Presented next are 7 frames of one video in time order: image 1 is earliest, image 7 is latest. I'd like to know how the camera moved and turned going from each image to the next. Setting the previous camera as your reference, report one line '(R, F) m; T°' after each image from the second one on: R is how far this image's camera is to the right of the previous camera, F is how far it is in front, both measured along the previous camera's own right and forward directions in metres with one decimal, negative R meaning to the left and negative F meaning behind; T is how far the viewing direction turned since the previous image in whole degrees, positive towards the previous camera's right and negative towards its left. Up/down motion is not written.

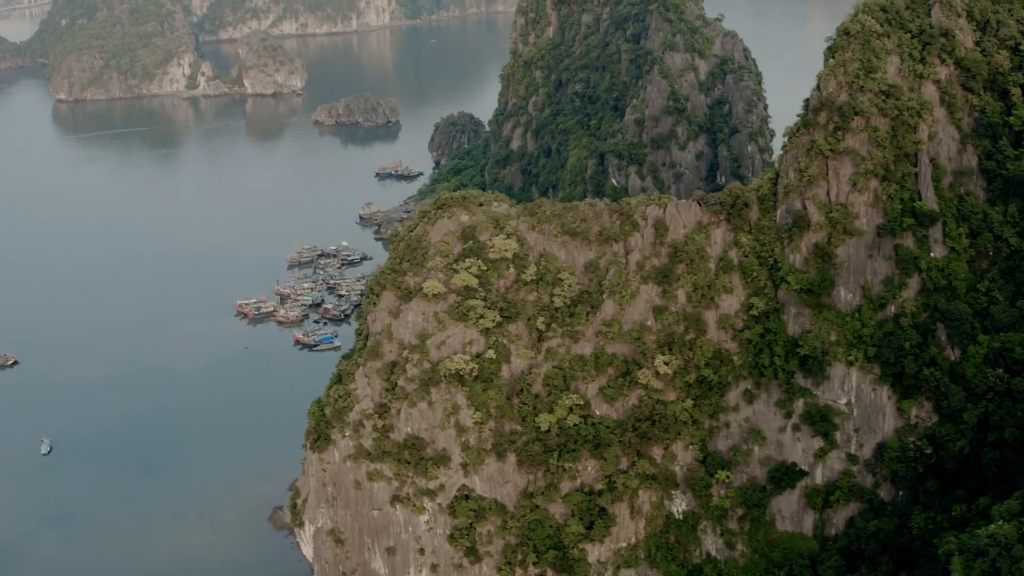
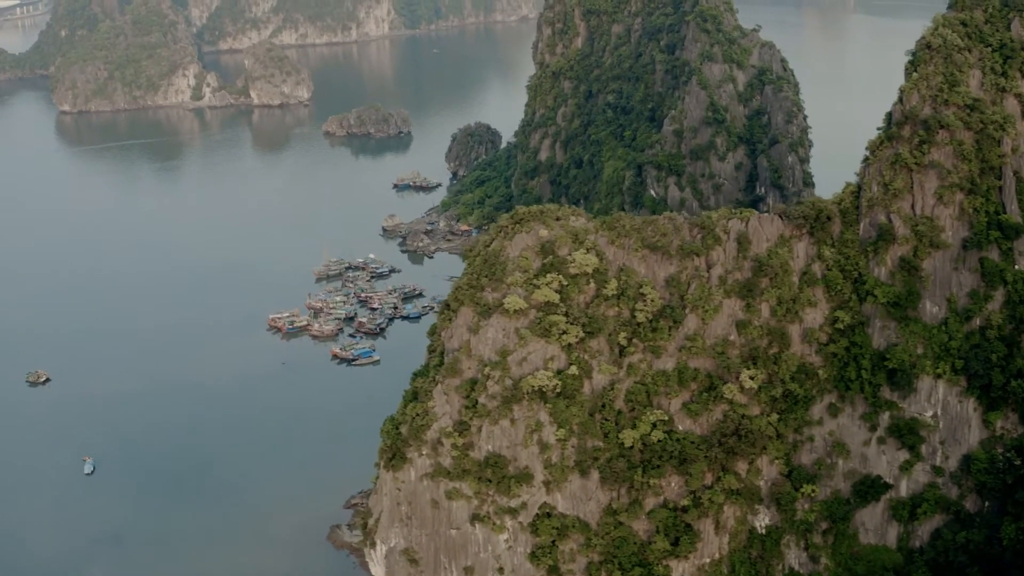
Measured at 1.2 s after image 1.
(-2.9, +0.3) m; +2°
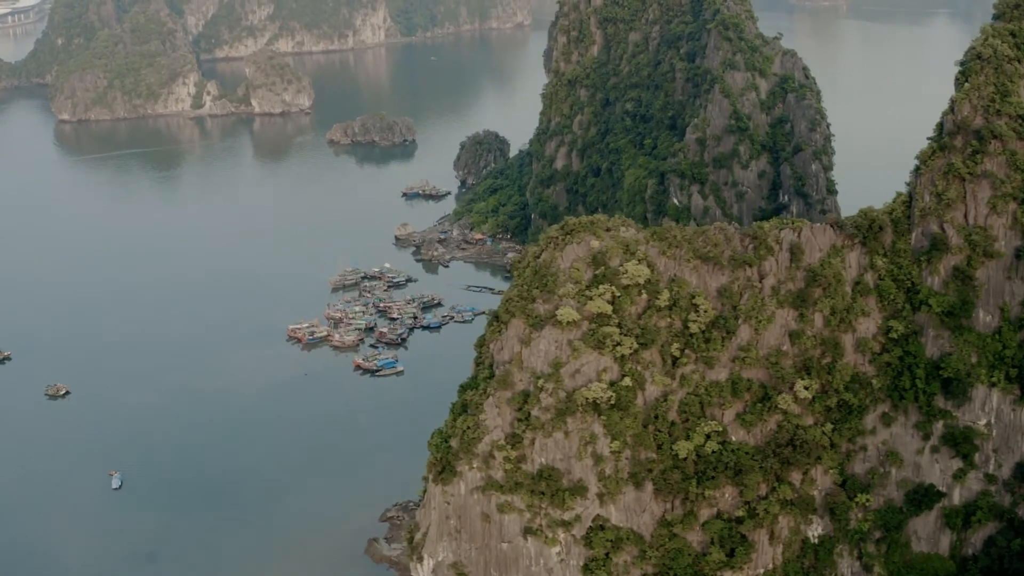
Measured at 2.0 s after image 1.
(-2.0, +0.2) m; +1°
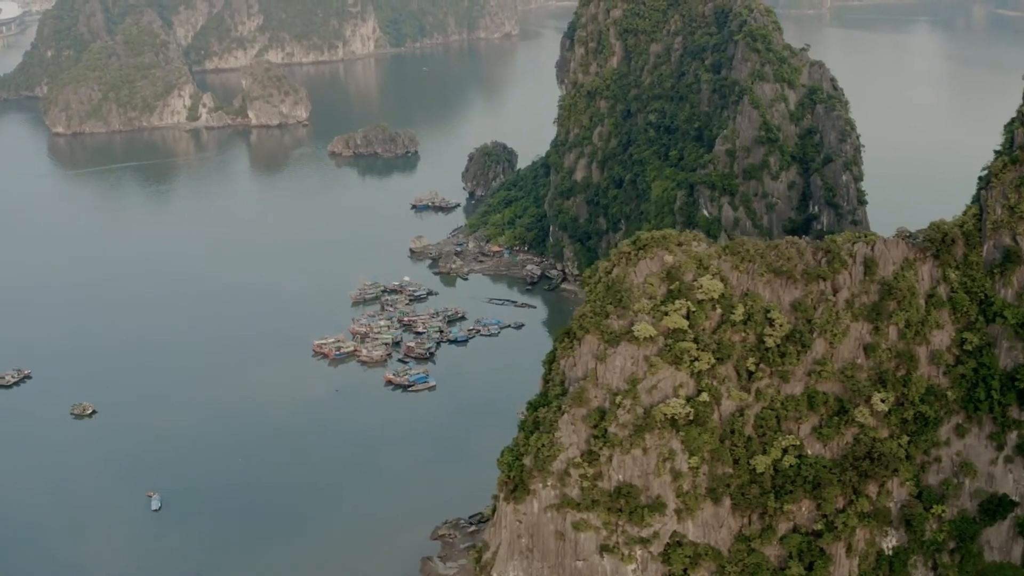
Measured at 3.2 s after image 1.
(-3.0, +0.2) m; +2°
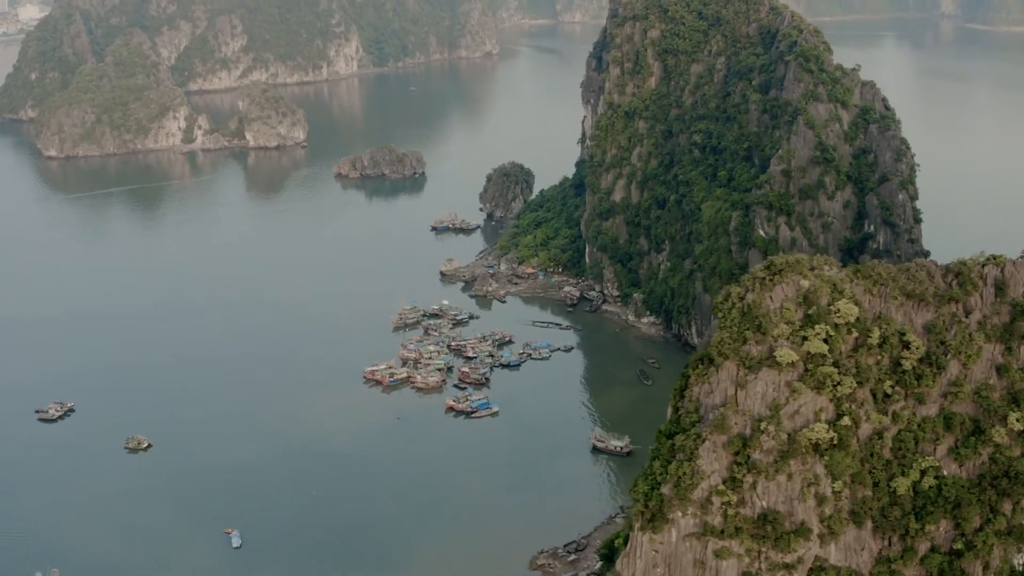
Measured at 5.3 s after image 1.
(-5.4, +0.5) m; +4°
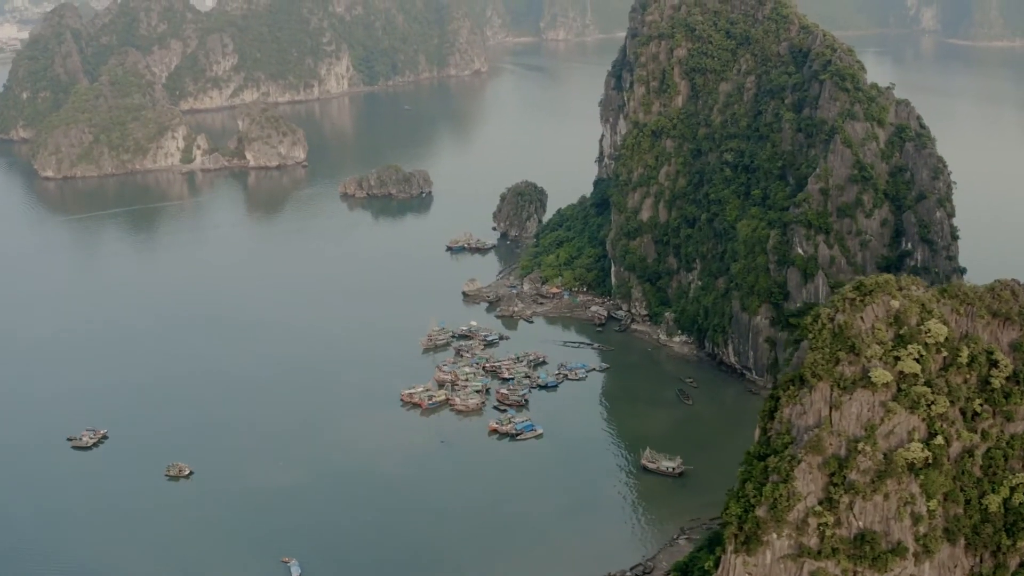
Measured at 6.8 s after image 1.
(-3.6, +0.4) m; +3°
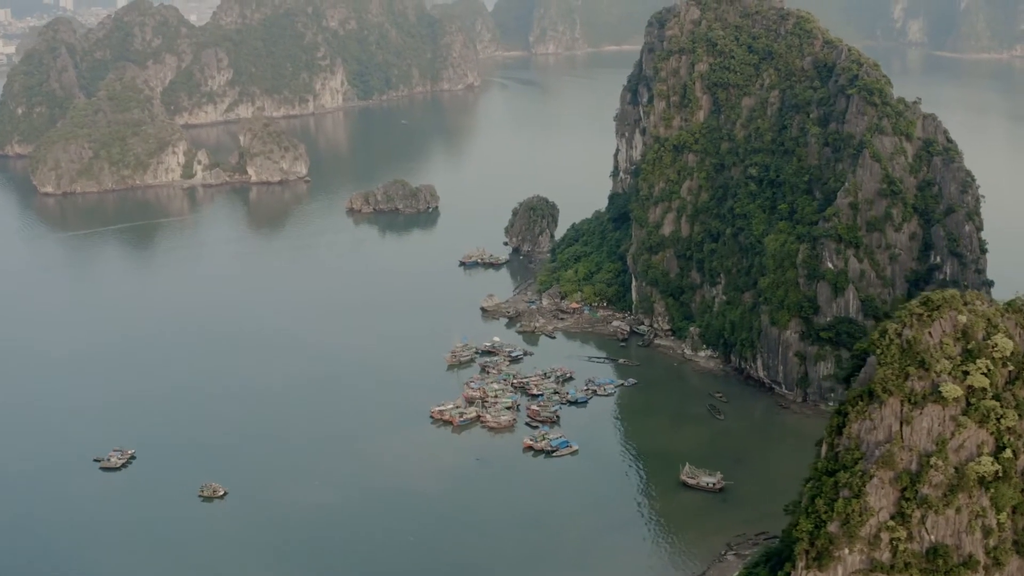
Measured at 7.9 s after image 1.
(-2.7, +0.3) m; +2°
